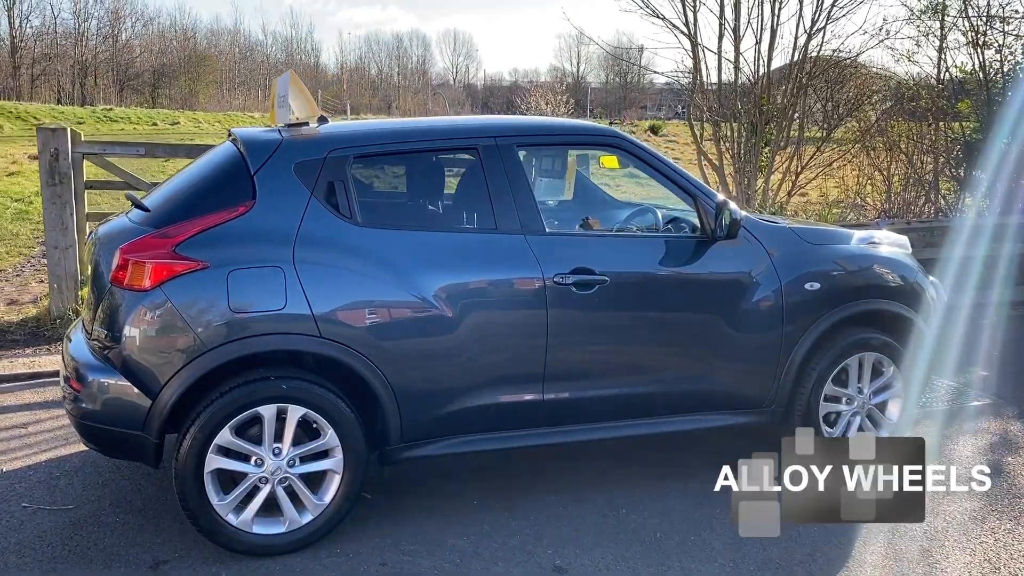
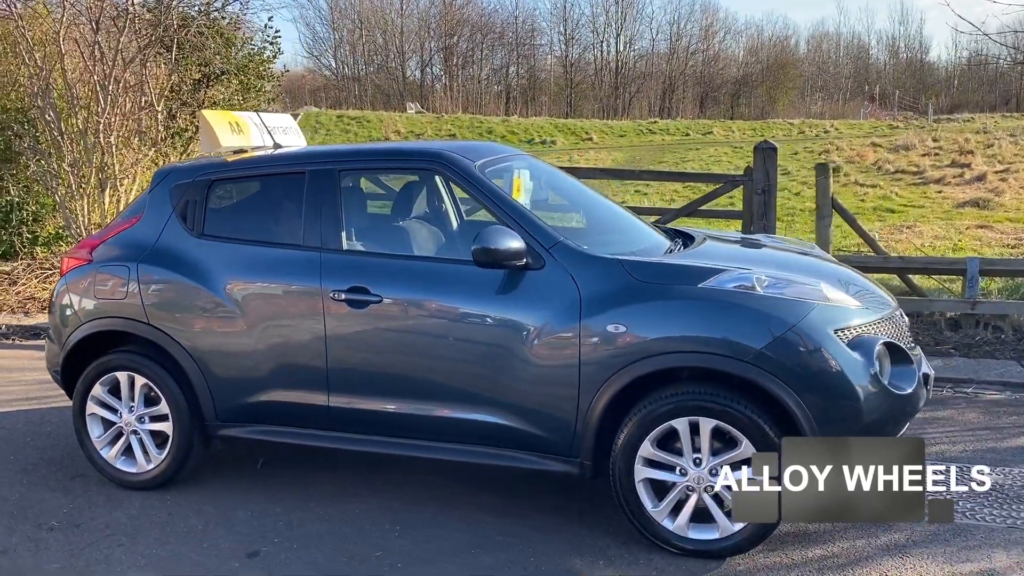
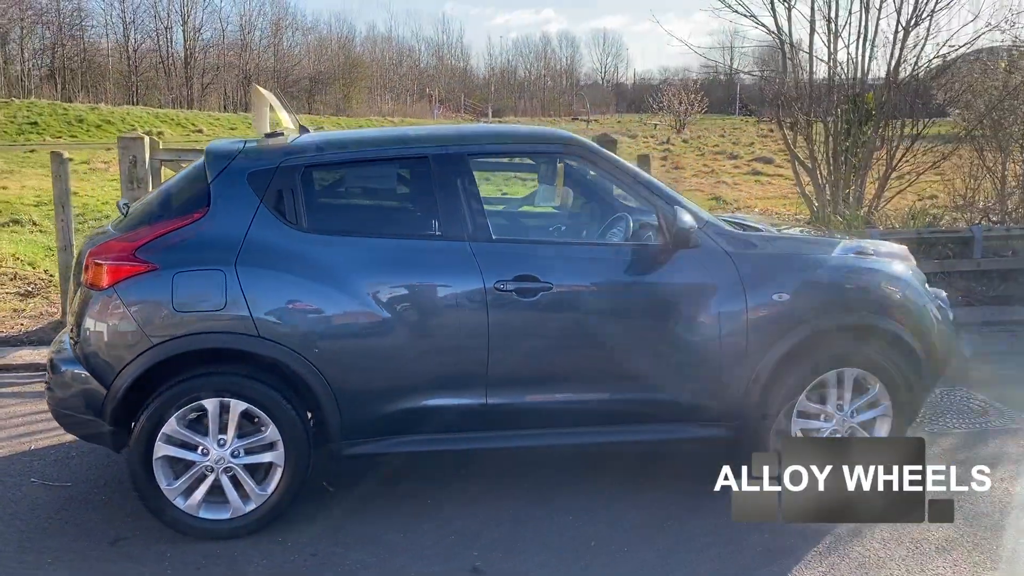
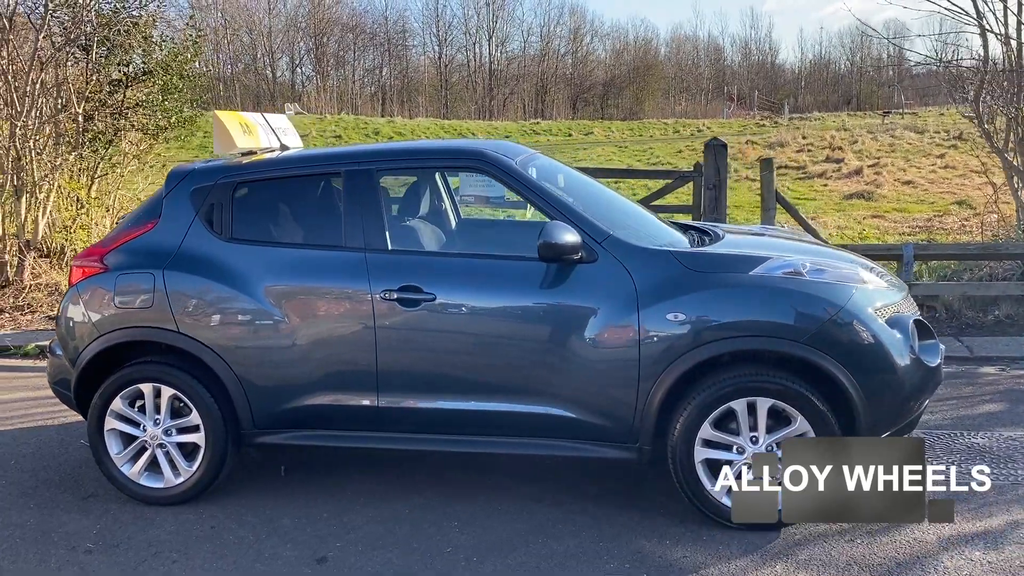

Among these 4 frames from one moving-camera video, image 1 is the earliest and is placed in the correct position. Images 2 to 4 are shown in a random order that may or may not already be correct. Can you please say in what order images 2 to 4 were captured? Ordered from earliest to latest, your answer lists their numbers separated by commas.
3, 4, 2
